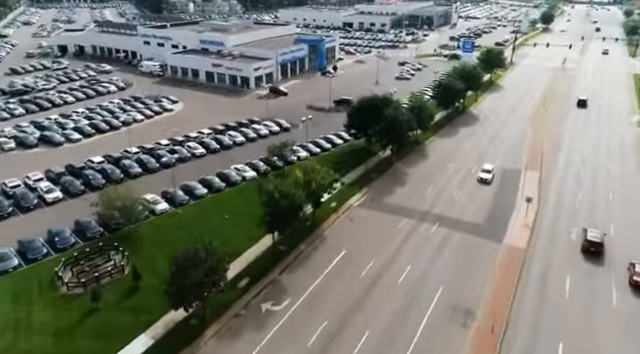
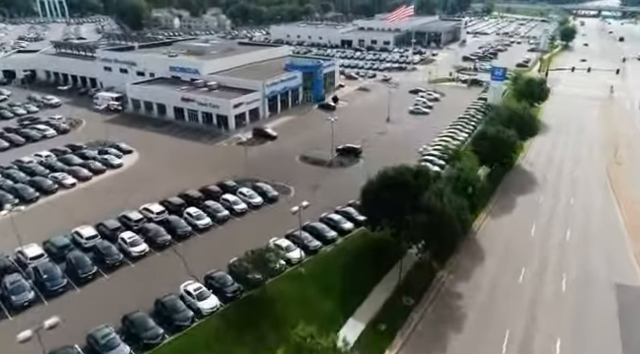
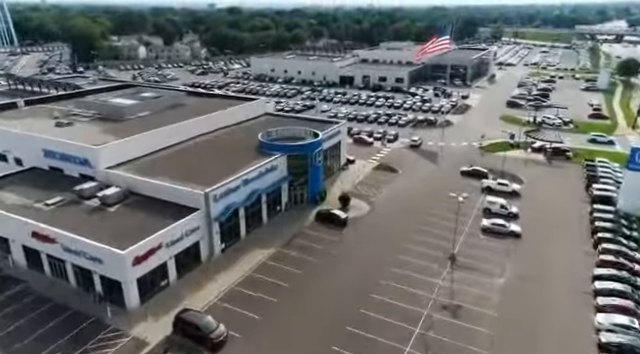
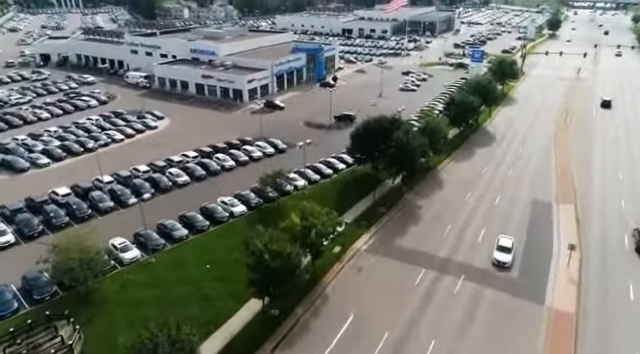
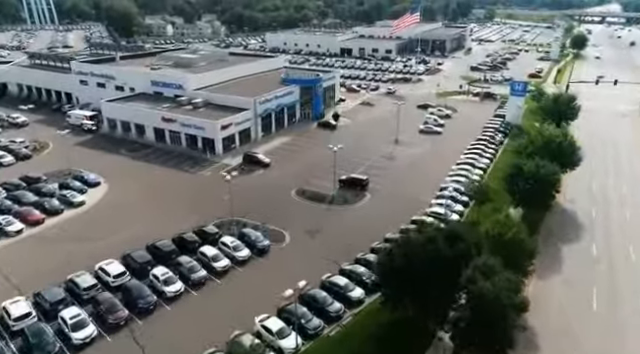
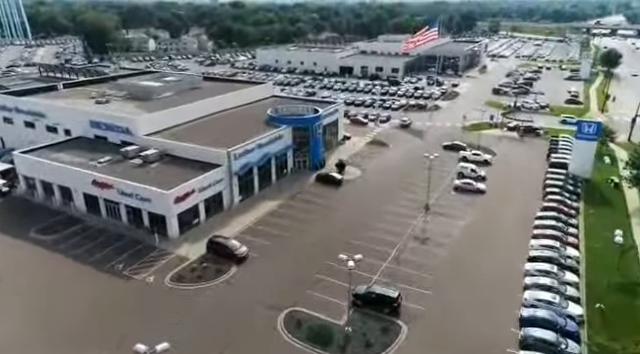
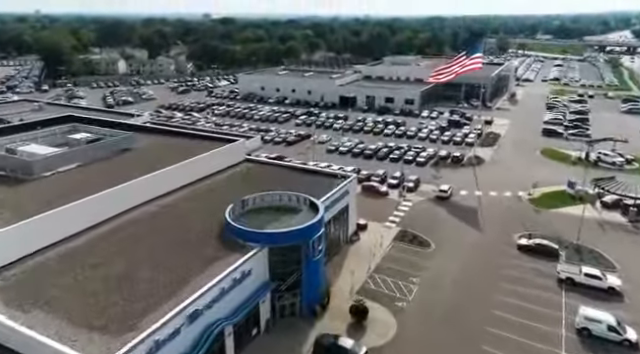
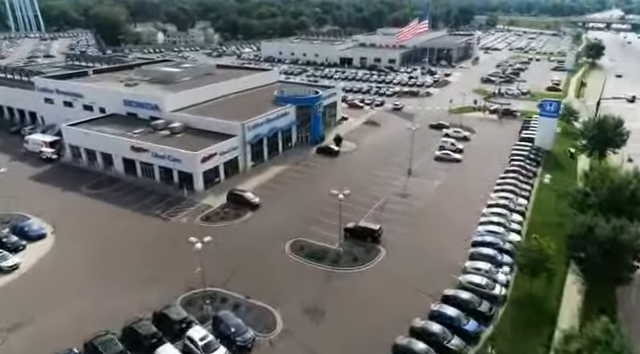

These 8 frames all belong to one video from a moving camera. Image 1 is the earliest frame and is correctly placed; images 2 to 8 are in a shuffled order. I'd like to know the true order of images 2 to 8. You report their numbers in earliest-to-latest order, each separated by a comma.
4, 2, 5, 8, 6, 3, 7
